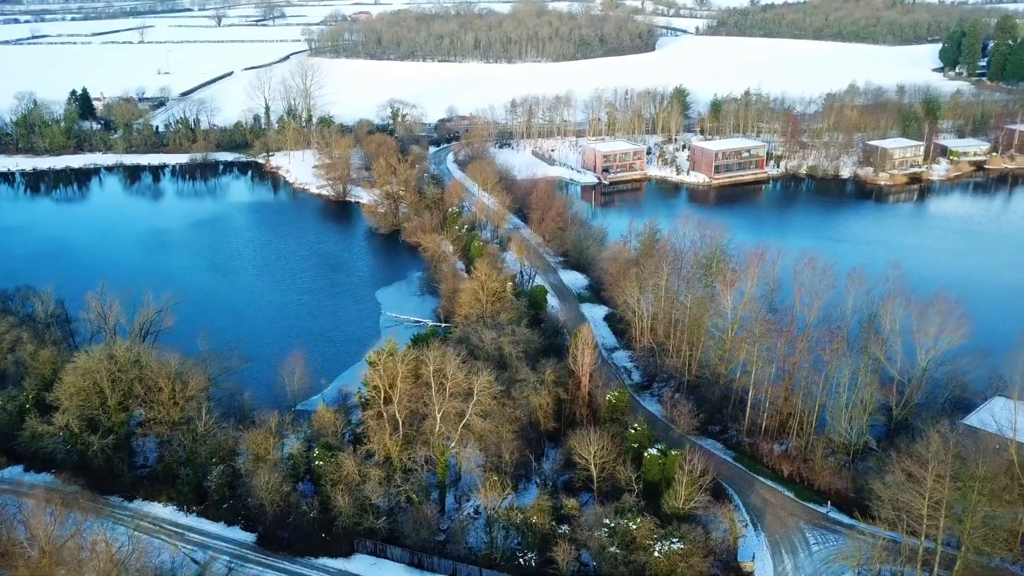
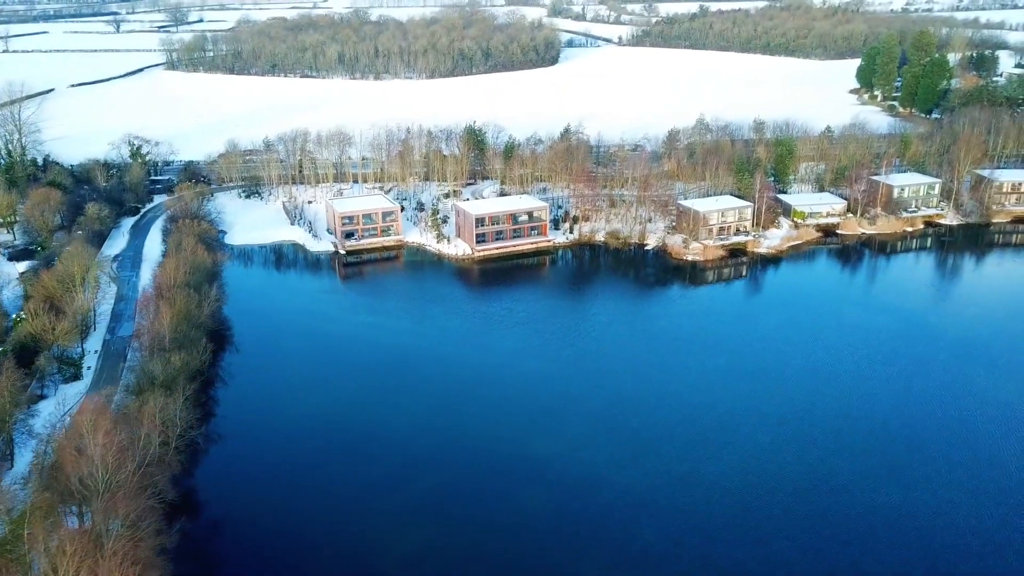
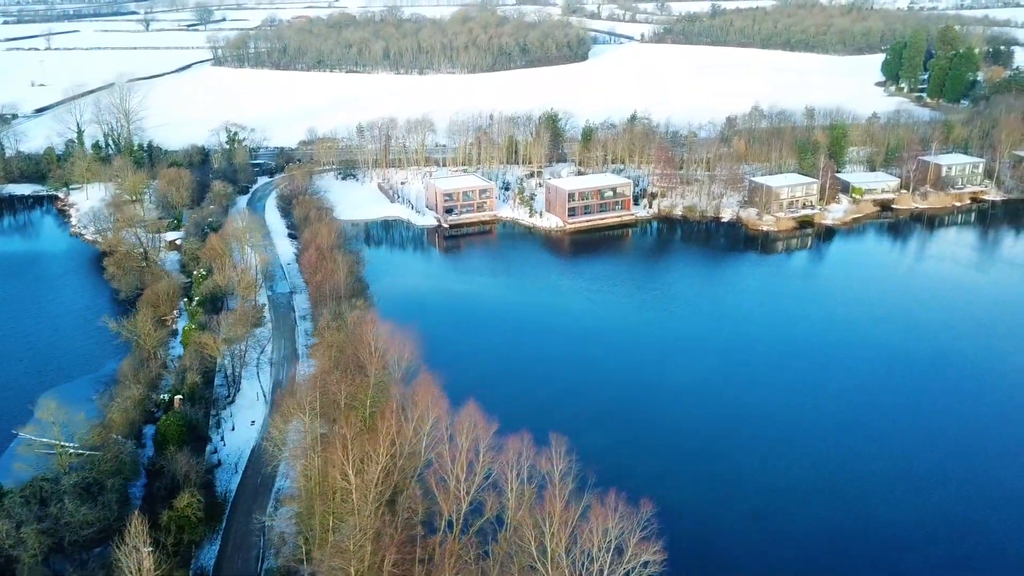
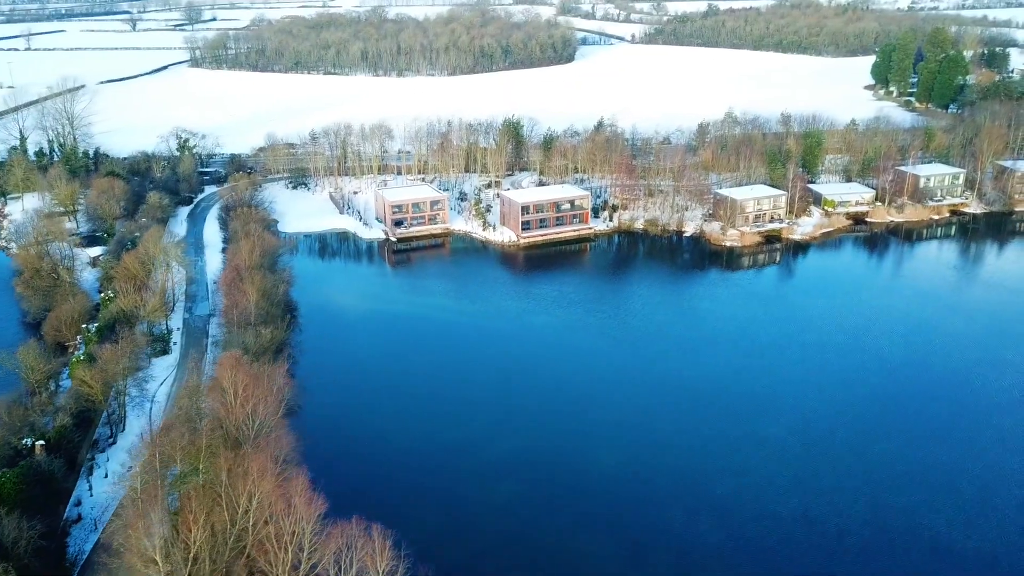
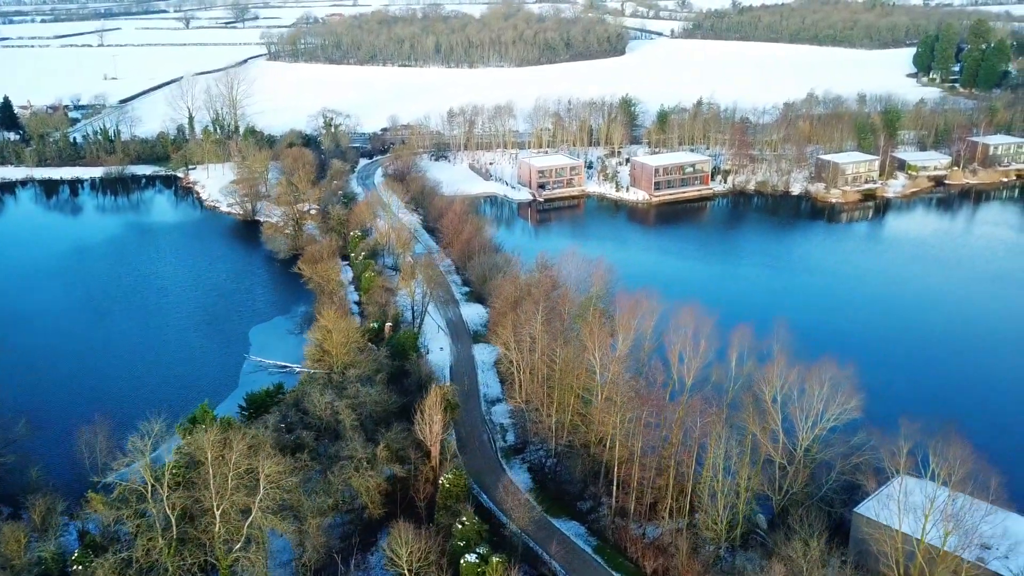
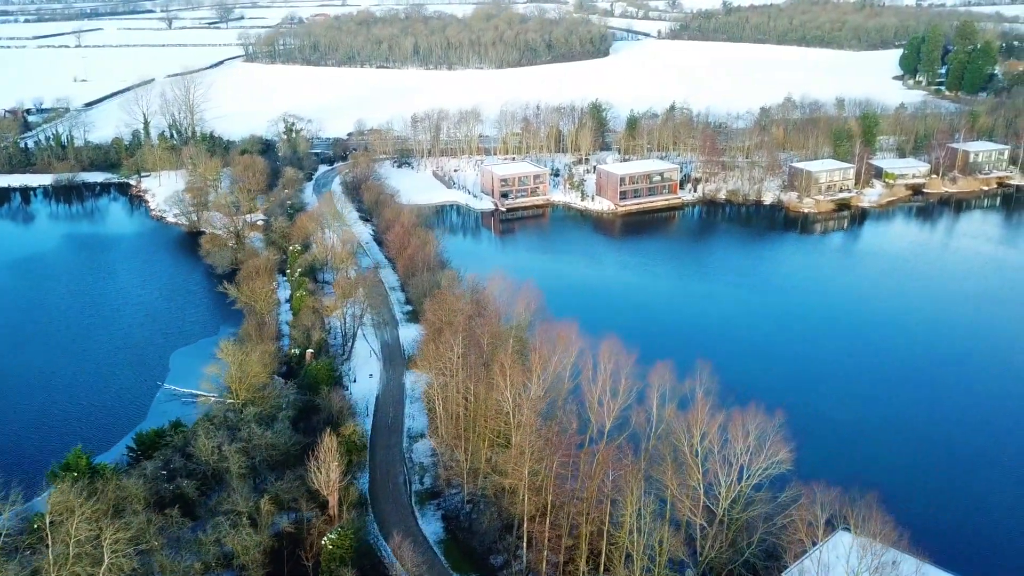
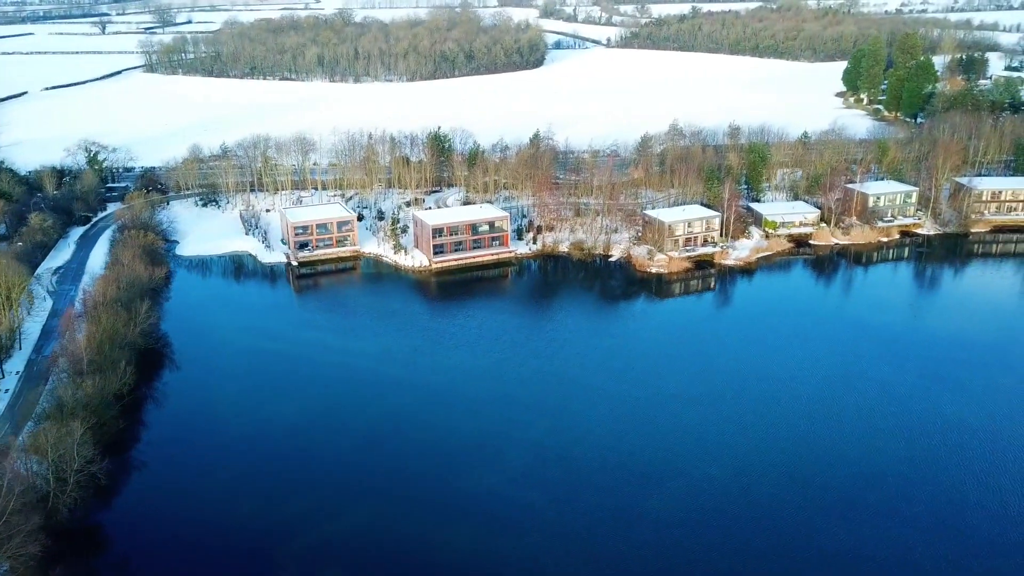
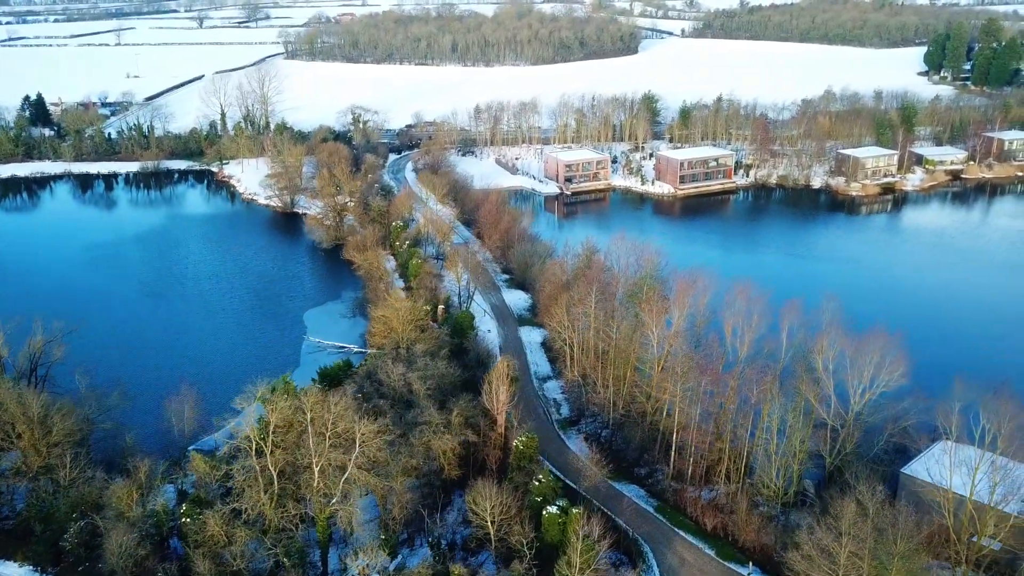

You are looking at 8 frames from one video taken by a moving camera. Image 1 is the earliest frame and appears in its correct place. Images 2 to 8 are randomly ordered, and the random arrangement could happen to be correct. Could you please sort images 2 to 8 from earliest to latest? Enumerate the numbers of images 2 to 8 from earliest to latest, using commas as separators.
8, 5, 6, 3, 4, 2, 7
